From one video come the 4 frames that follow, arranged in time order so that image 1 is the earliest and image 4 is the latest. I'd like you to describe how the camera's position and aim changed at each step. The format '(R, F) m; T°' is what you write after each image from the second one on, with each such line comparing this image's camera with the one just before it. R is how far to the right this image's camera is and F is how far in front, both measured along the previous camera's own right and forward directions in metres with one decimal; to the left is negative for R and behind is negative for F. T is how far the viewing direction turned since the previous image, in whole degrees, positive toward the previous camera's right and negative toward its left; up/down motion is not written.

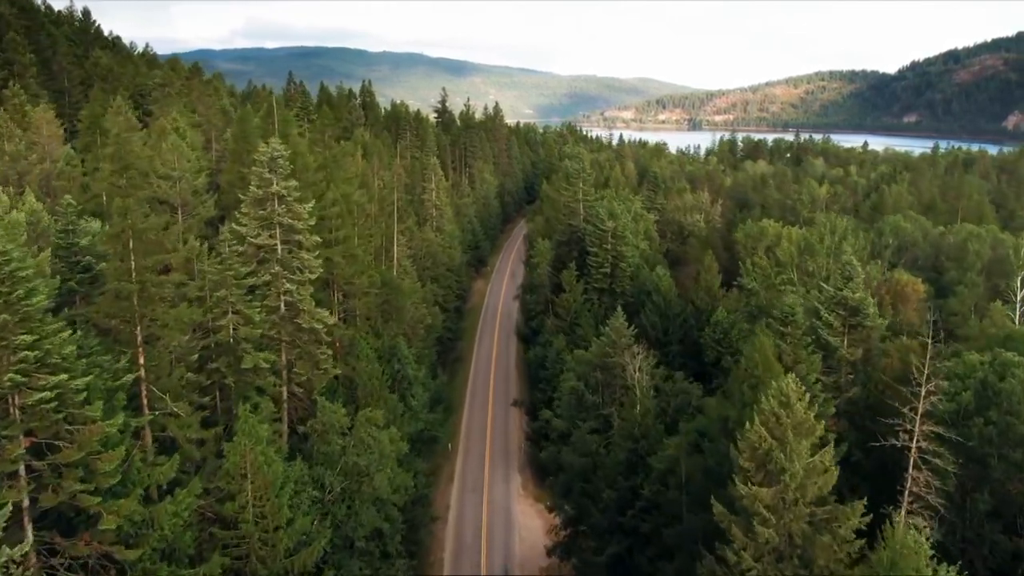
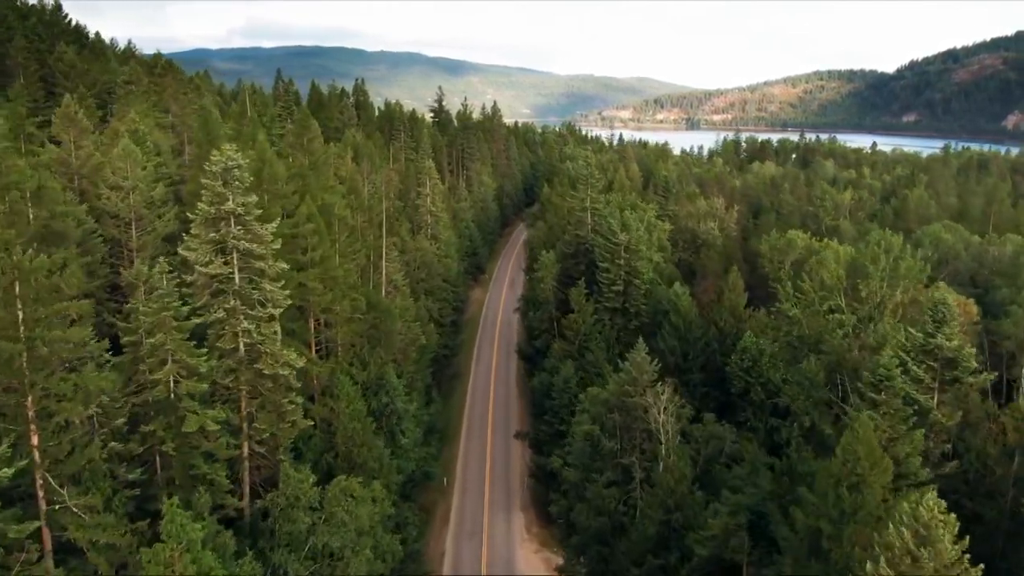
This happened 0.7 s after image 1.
(-0.3, +5.9) m; 0°
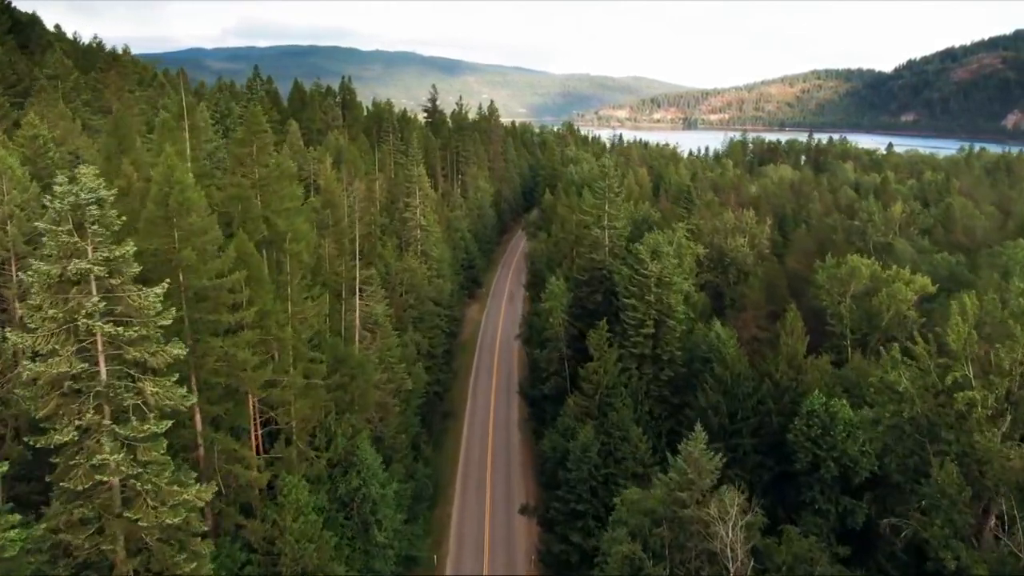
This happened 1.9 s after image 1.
(-0.4, +10.0) m; 0°
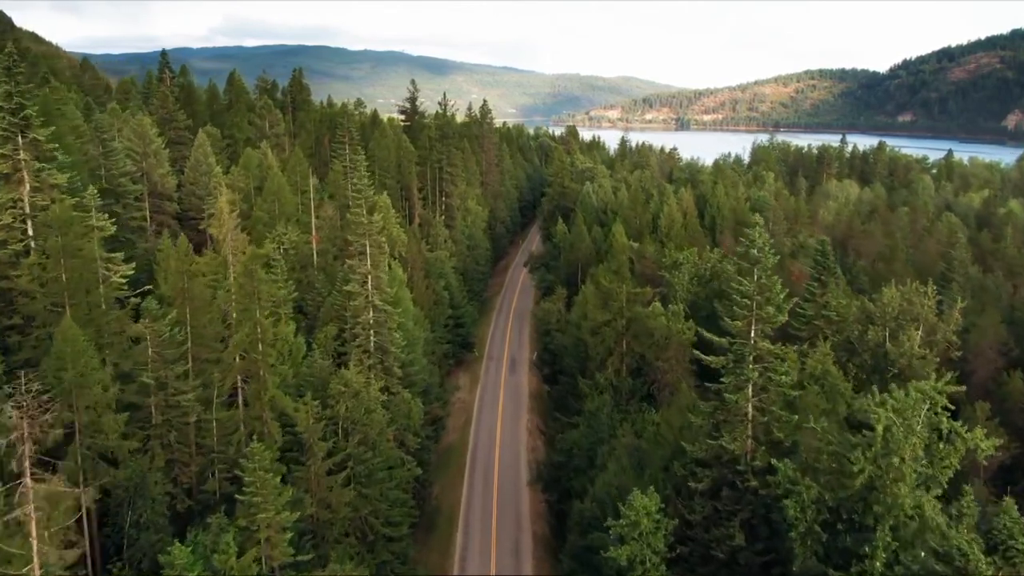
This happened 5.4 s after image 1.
(-1.2, +29.1) m; +1°
